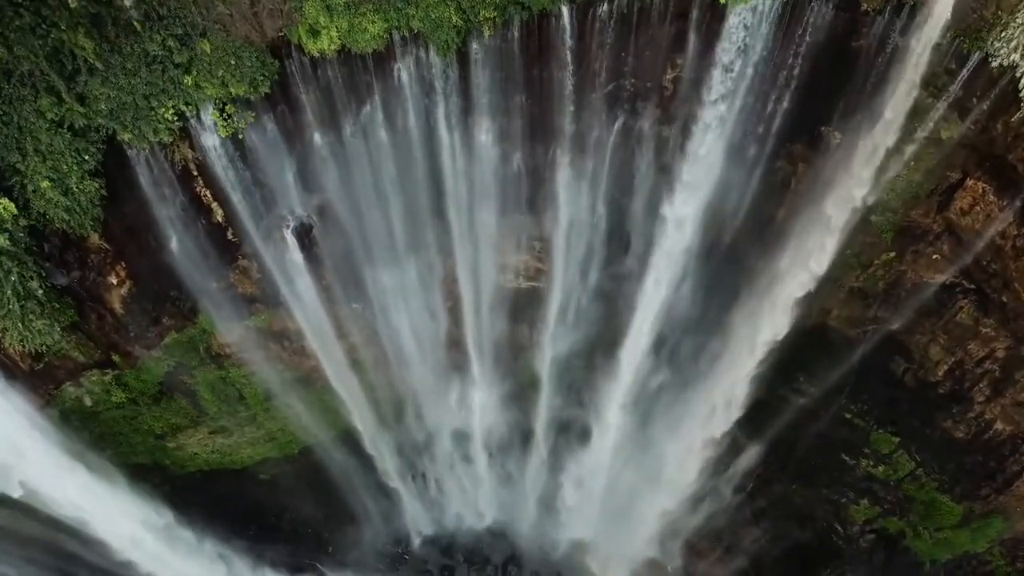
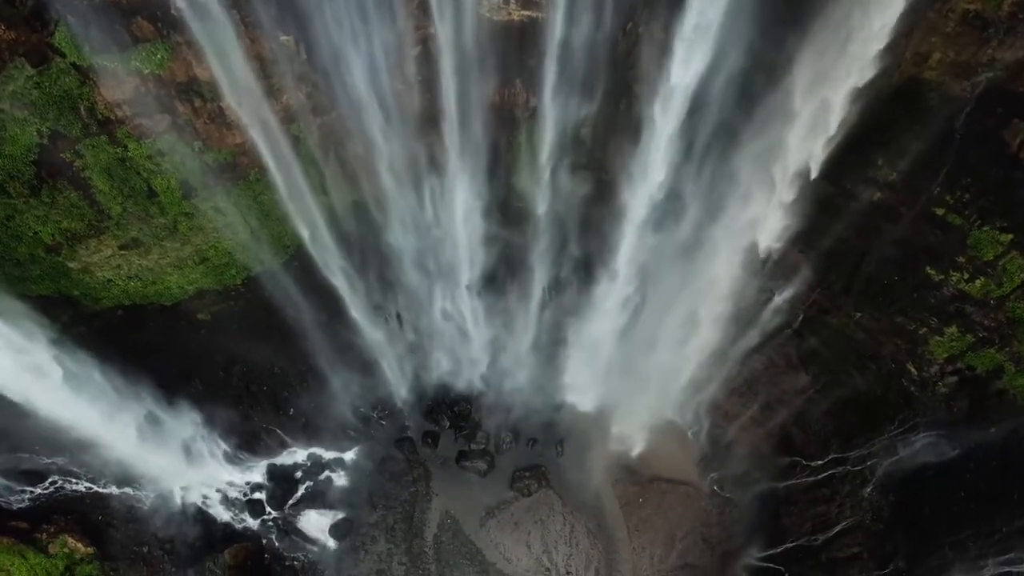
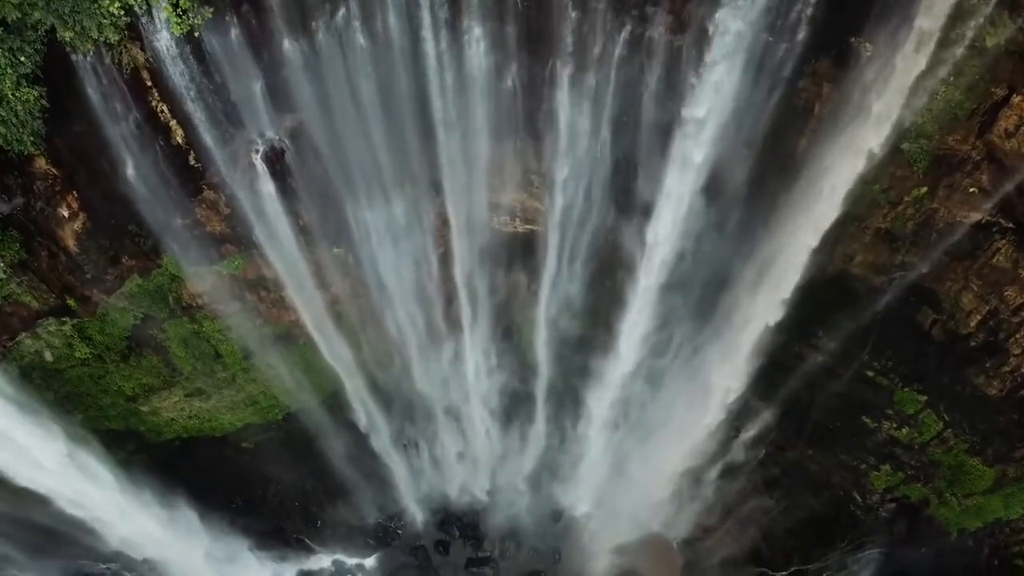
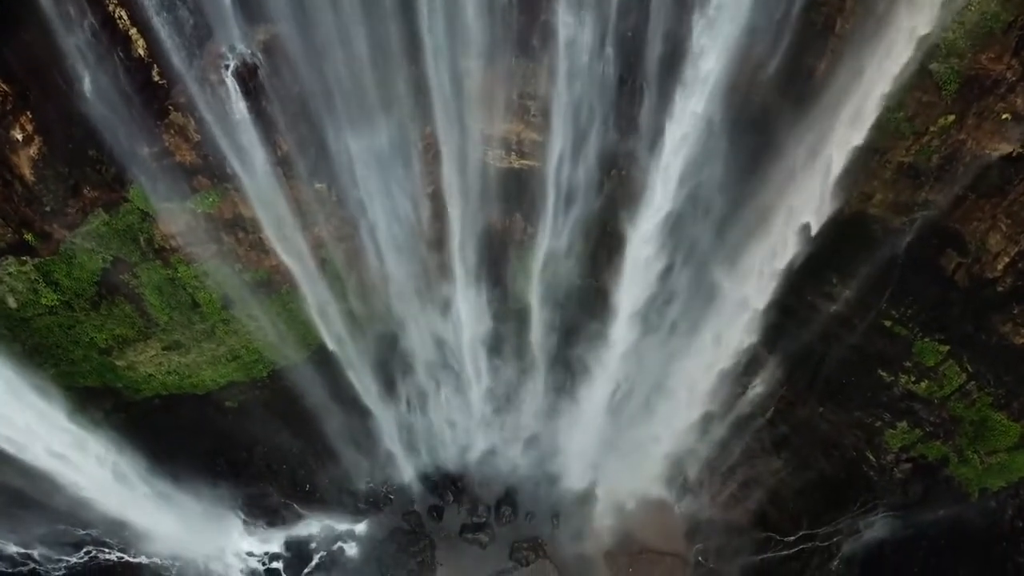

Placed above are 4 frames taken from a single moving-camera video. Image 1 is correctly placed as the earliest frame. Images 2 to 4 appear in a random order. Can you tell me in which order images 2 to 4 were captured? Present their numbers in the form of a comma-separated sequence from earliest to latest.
3, 4, 2
